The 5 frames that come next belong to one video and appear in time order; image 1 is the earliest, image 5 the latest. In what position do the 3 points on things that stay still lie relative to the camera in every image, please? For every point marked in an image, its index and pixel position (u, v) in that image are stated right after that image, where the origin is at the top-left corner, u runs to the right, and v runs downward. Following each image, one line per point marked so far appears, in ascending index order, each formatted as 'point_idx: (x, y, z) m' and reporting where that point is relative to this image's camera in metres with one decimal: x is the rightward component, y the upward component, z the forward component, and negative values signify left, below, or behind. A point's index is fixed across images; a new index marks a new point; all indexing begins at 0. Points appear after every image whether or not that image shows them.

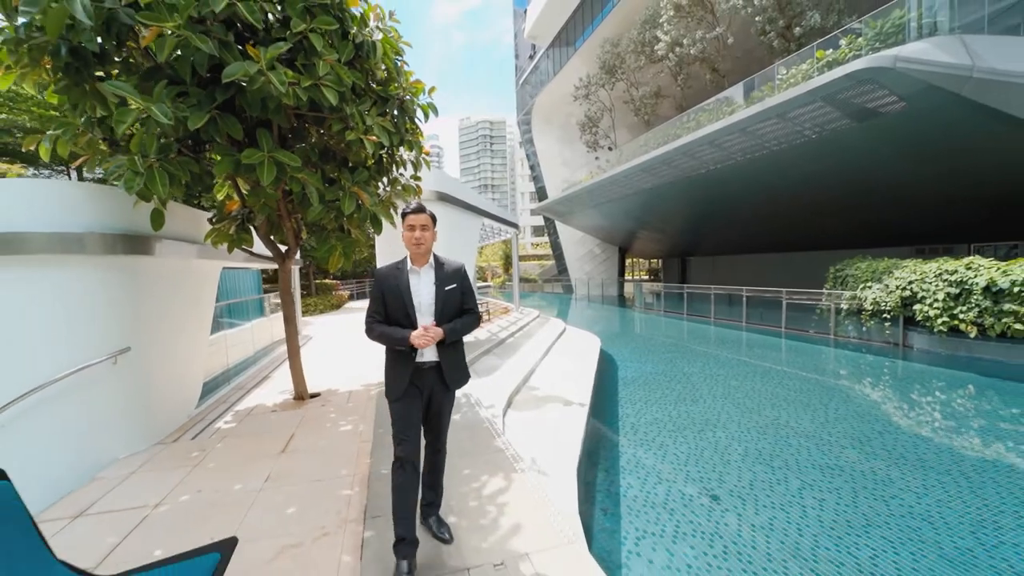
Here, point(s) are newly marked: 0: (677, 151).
0: (+4.9, +4.1, +12.1) m
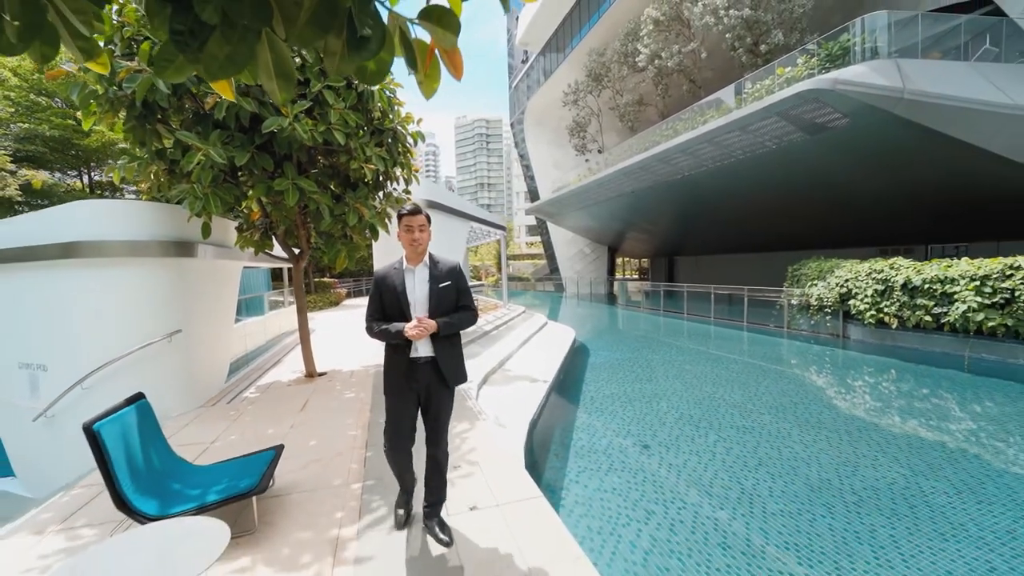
0: (+4.5, +4.2, +13.0) m
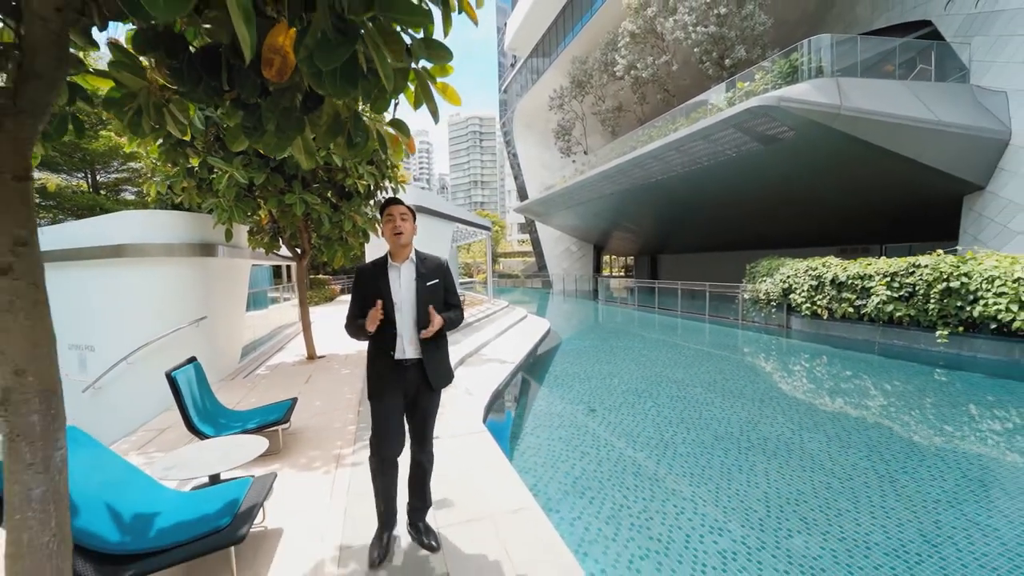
0: (+4.0, +4.3, +13.9) m
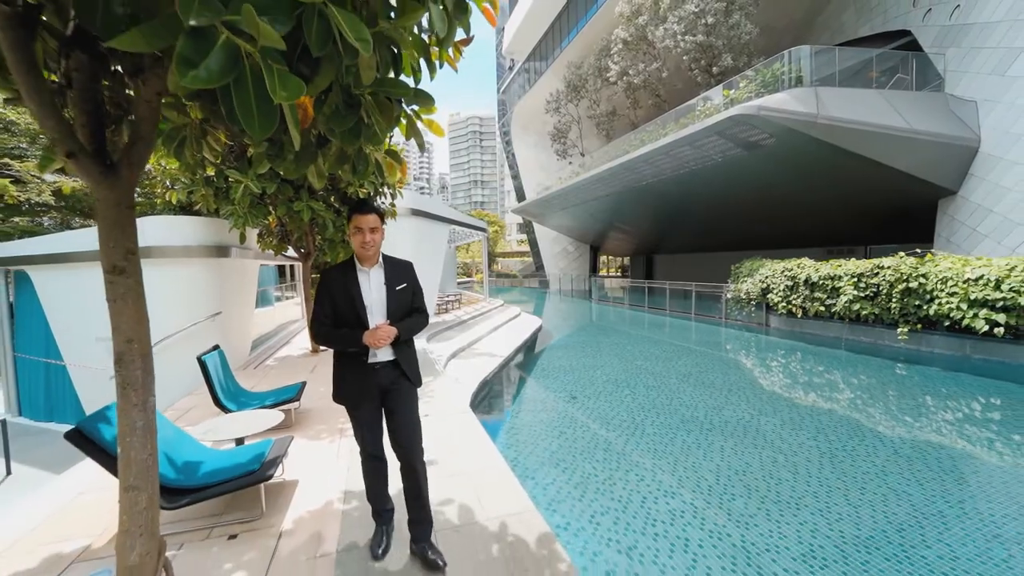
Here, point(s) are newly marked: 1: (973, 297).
0: (+3.9, +4.3, +14.4) m
1: (+6.7, -0.1, +6.1) m
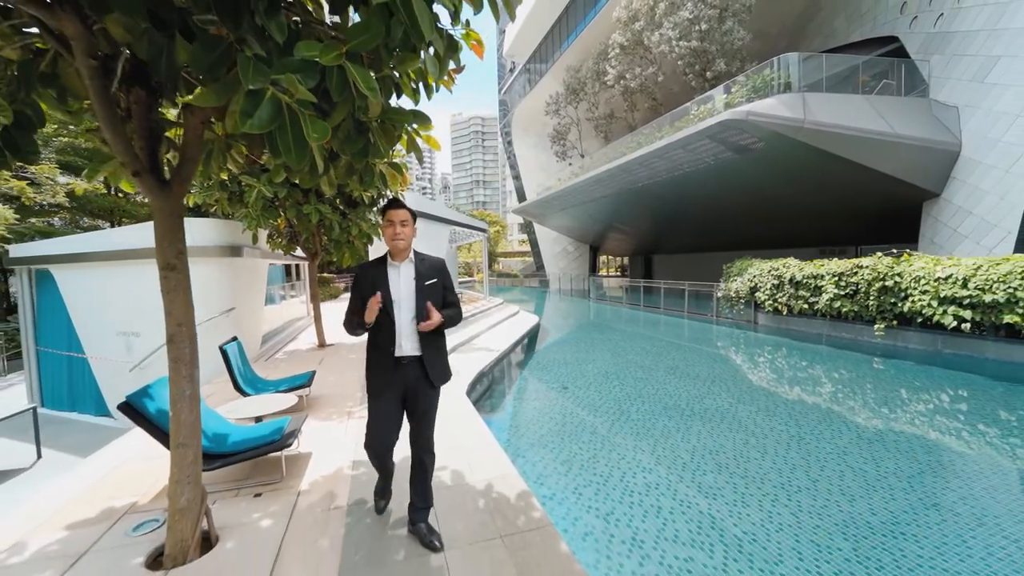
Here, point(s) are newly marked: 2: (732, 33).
0: (+3.8, +4.3, +14.7) m
1: (+6.6, -0.1, +6.4) m
2: (+7.0, +8.1, +13.2) m
